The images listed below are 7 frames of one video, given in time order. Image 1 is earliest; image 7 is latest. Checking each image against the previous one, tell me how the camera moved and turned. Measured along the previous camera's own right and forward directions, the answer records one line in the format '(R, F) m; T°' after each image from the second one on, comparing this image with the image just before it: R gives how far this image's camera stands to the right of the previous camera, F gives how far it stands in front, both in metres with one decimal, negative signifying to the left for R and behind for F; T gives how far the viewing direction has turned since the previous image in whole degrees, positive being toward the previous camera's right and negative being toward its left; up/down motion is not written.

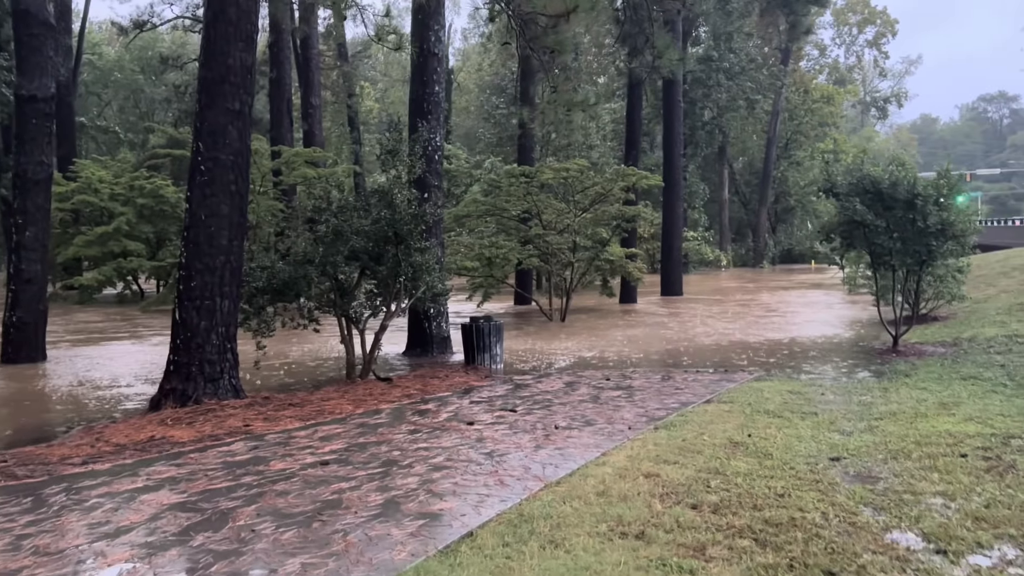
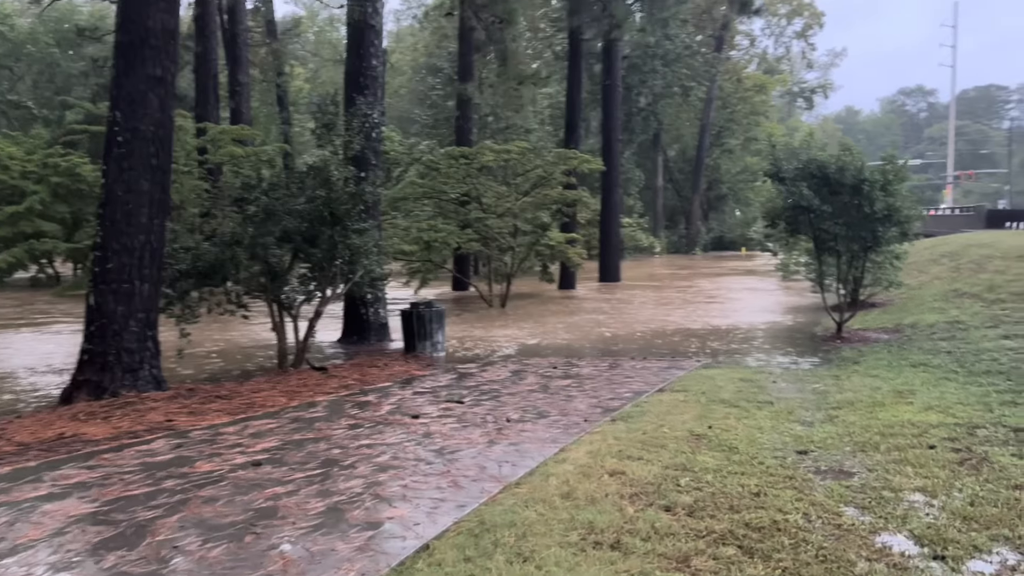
(-0.1, +0.4) m; +4°
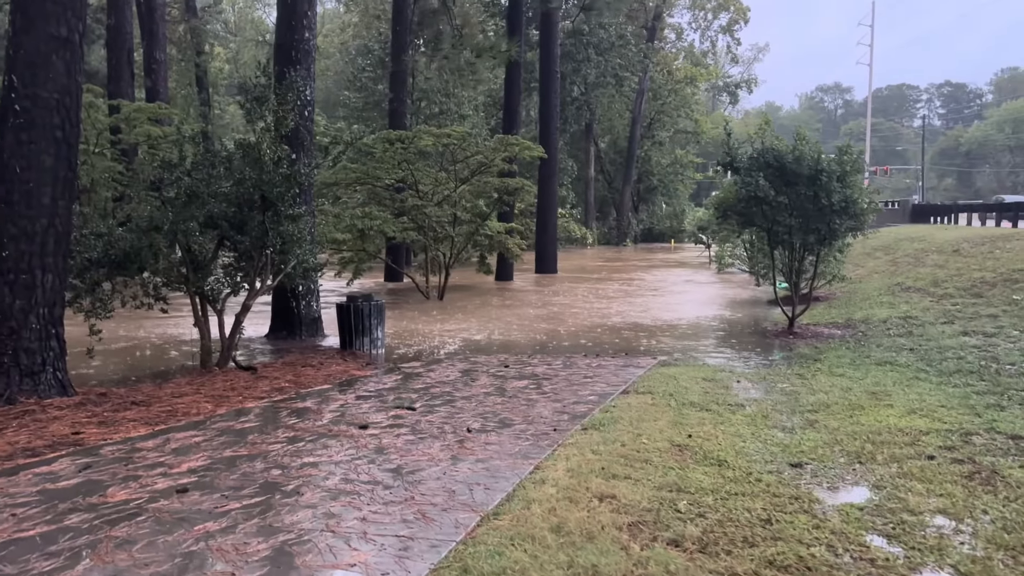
(-0.2, +0.7) m; +5°
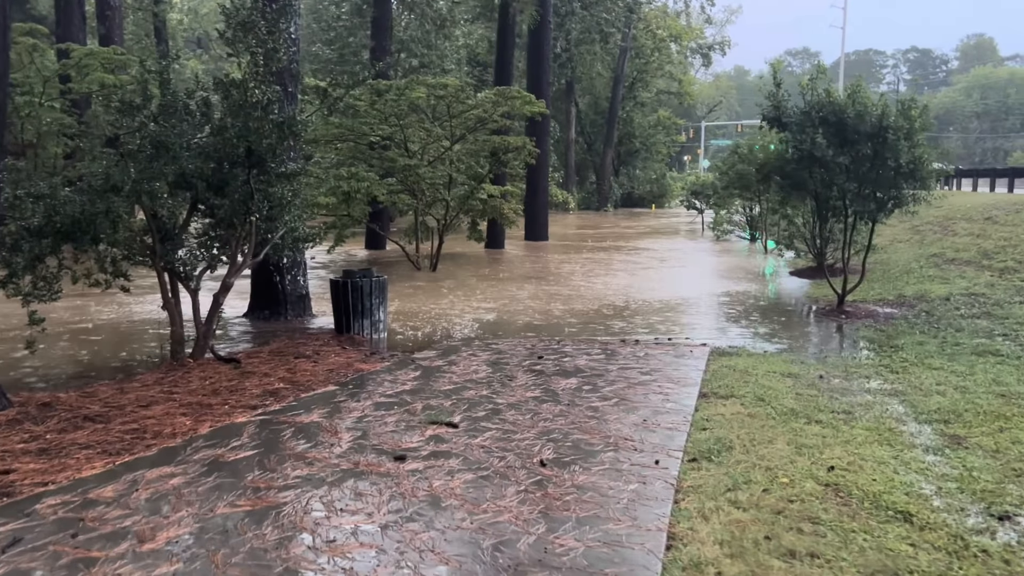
(-0.6, +1.5) m; +2°
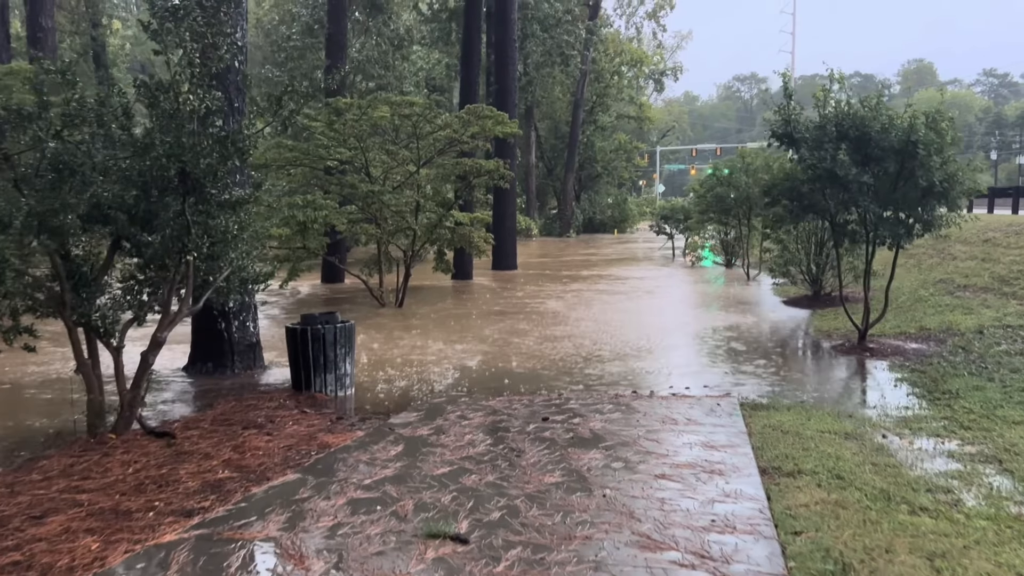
(-0.3, +1.3) m; +3°
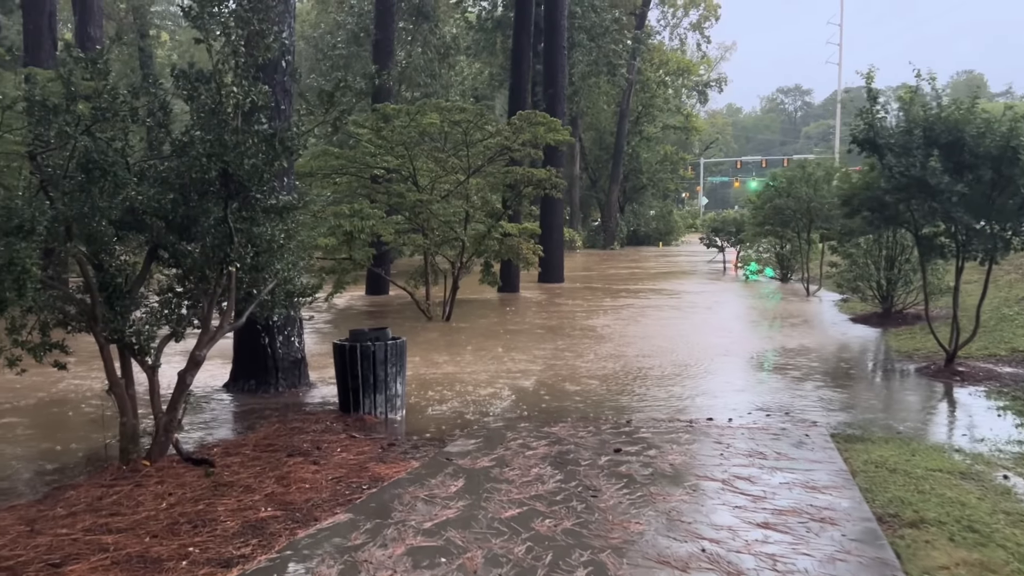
(-0.2, +0.6) m; -2°
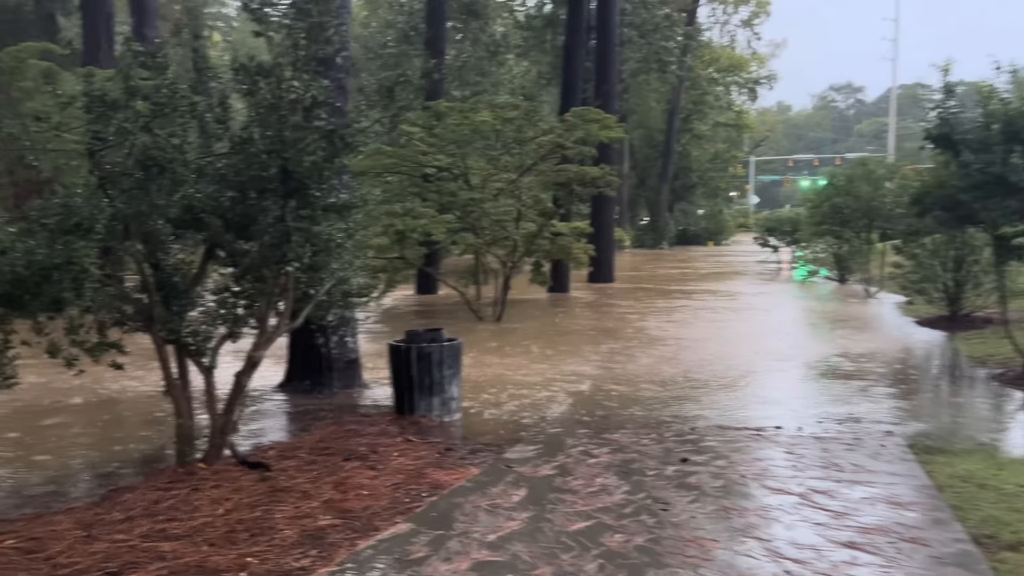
(-0.1, +0.2) m; -3°
